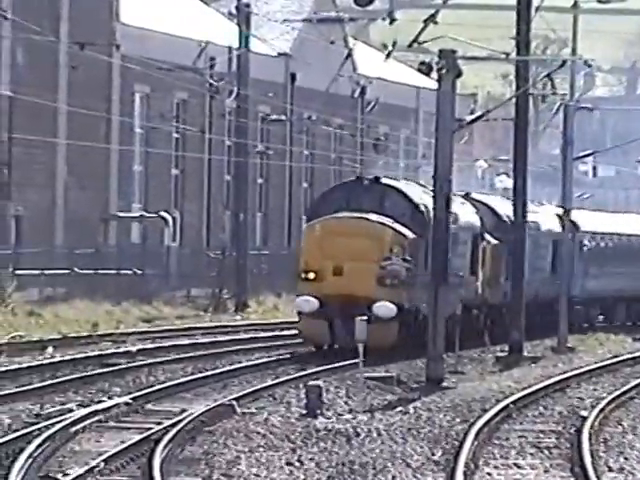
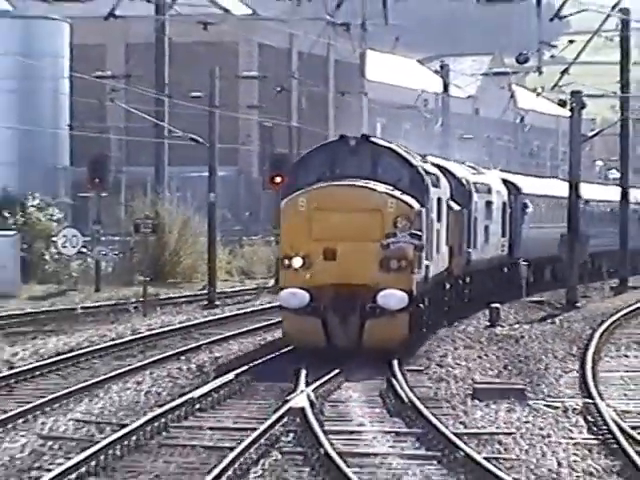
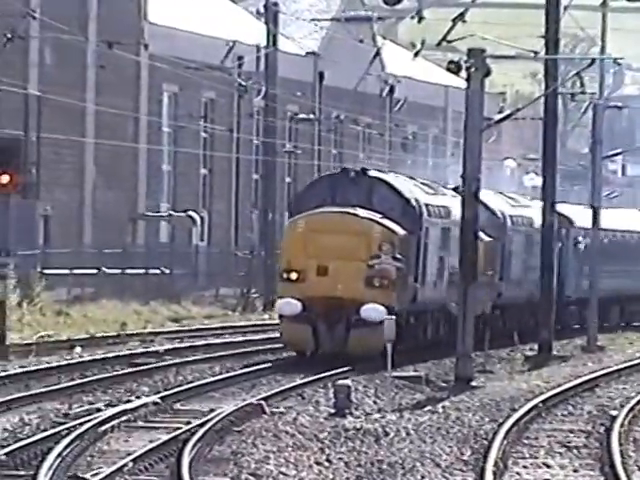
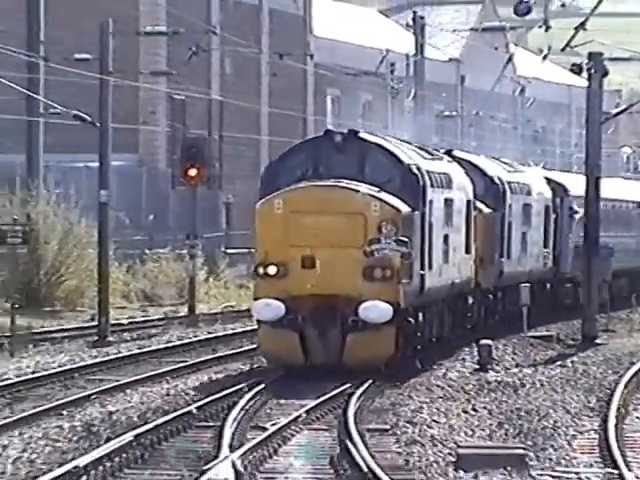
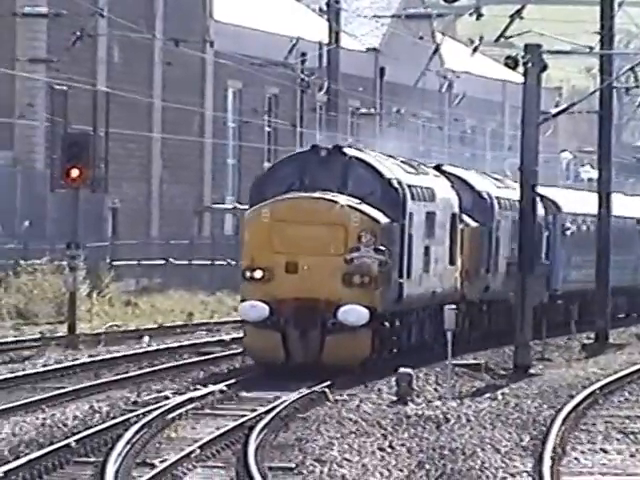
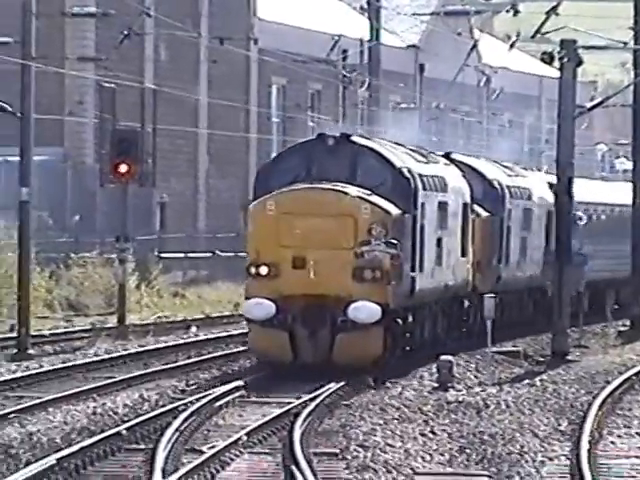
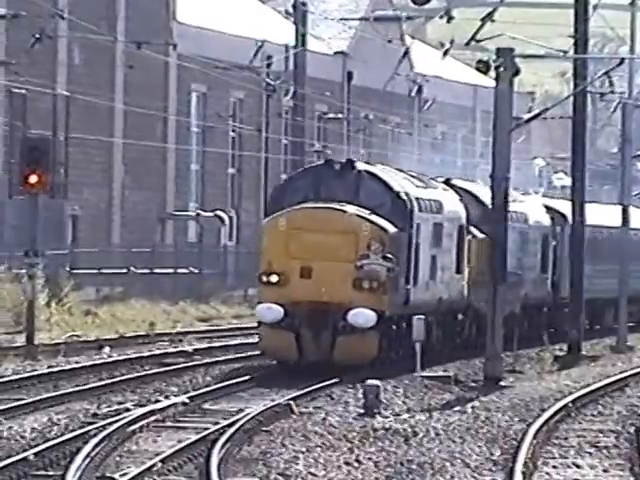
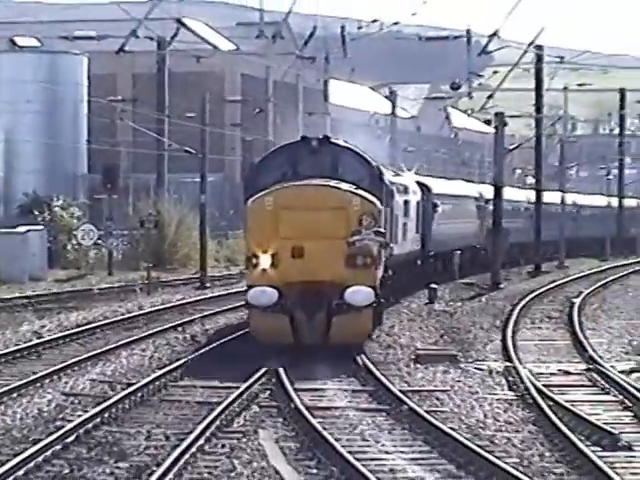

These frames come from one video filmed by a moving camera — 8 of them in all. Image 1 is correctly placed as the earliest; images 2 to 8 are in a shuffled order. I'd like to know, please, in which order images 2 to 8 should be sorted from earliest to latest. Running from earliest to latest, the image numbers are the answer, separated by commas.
3, 7, 5, 6, 4, 2, 8
